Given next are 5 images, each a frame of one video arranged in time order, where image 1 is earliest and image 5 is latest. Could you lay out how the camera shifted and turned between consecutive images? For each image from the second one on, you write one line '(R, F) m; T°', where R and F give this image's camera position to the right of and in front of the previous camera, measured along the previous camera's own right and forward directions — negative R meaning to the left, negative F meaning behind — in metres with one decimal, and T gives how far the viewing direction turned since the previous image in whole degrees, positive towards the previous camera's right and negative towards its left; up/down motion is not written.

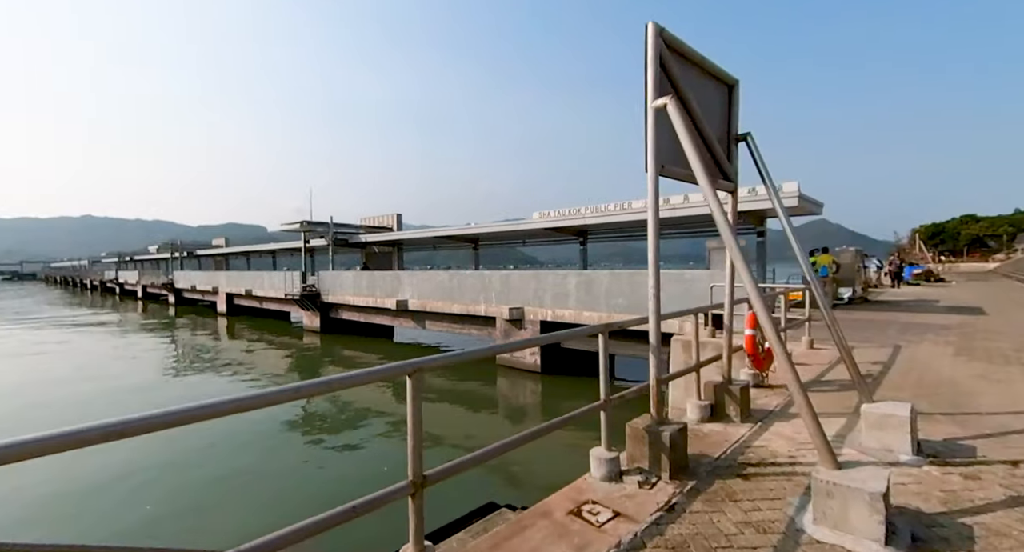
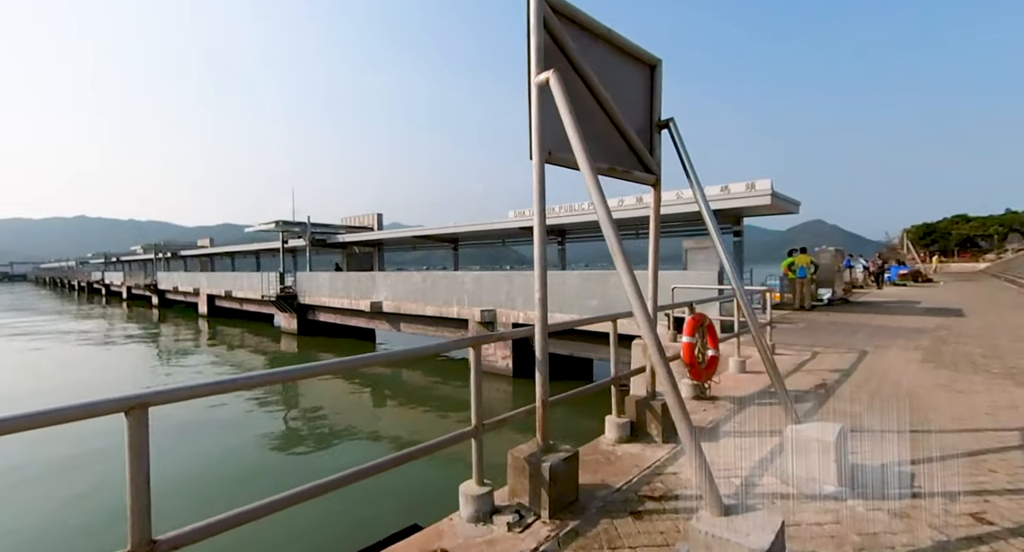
(+0.8, +0.5) m; 0°
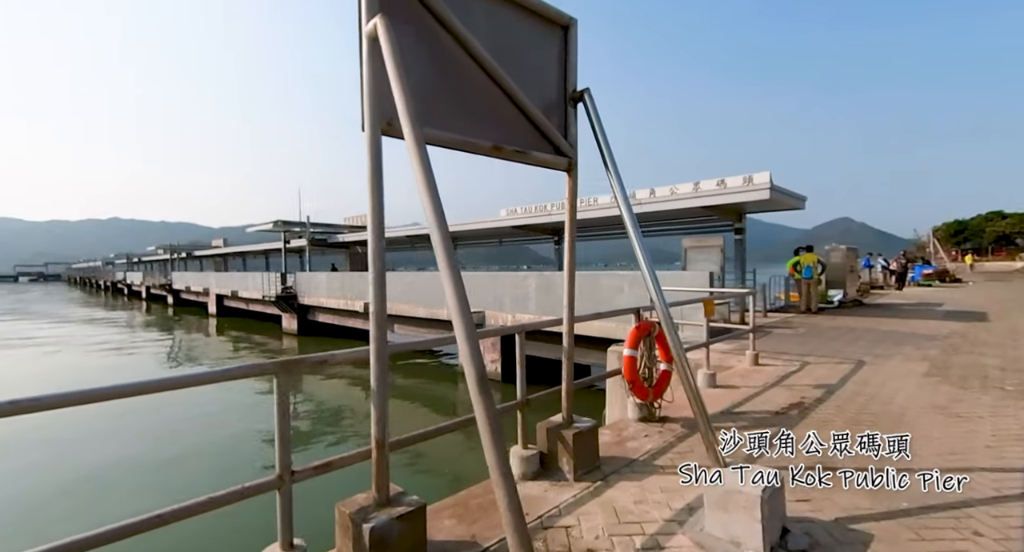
(+0.9, +0.7) m; -2°
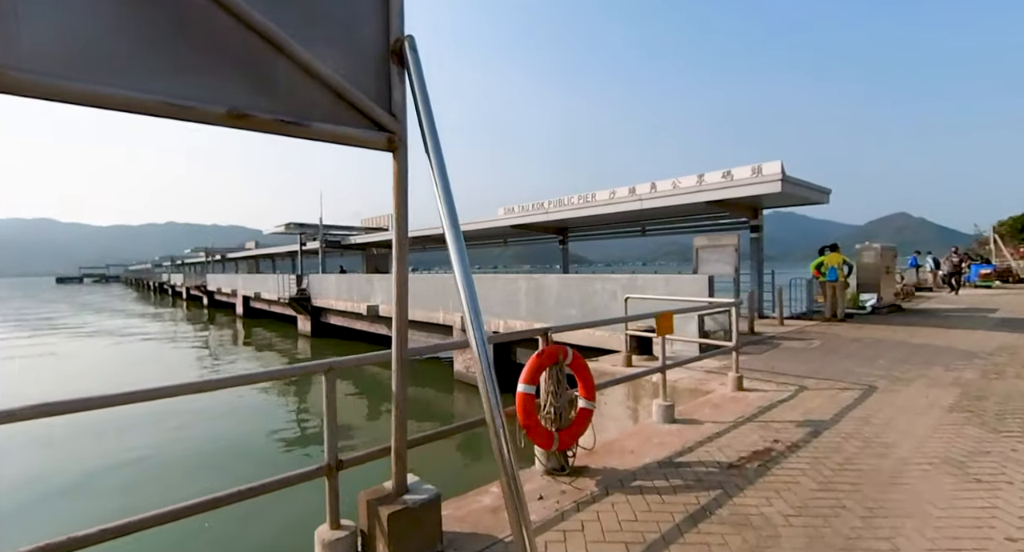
(+1.2, +1.0) m; -4°
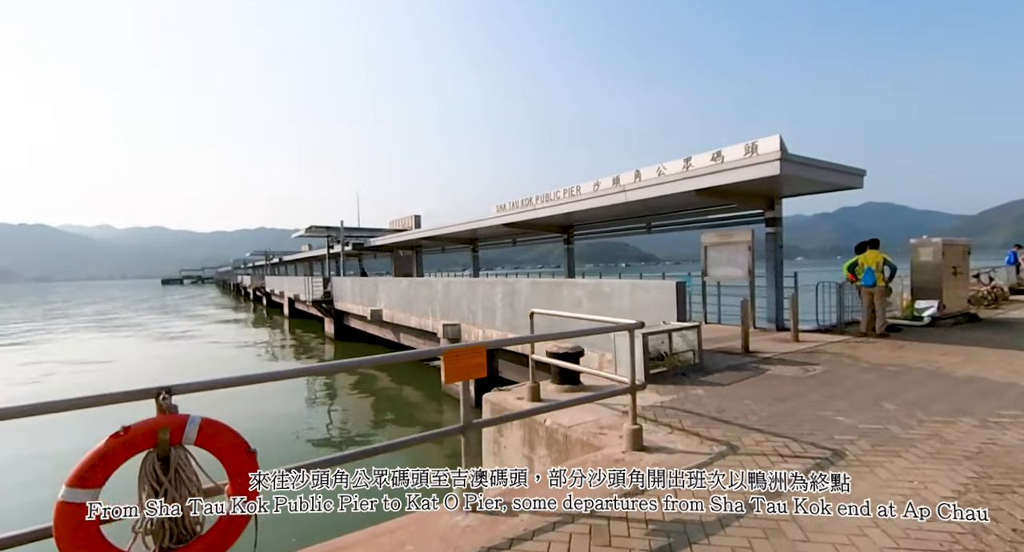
(+2.1, +1.6) m; -8°
